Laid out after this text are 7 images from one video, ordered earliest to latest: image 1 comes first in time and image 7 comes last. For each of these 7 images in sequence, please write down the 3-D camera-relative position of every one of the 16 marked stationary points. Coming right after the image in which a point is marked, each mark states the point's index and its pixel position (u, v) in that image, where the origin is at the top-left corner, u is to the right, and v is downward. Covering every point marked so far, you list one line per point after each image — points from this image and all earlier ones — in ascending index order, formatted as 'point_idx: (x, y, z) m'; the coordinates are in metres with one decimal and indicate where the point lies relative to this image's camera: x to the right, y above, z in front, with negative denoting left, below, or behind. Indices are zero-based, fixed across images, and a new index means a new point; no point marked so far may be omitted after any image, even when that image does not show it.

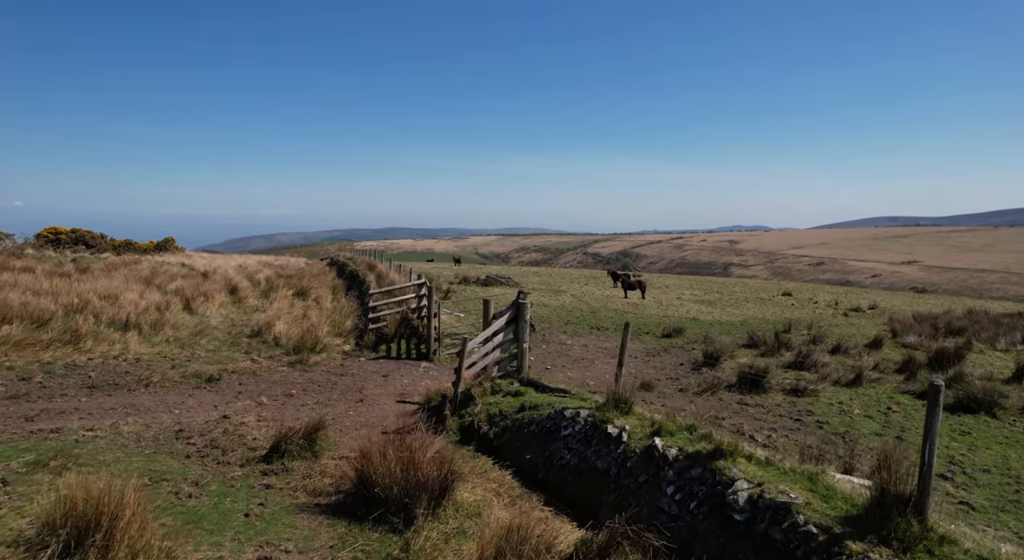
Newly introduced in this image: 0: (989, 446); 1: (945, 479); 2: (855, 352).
0: (+7.9, -2.7, +11.1) m
1: (+5.9, -2.7, +9.2) m
2: (+10.0, -2.1, +19.5) m
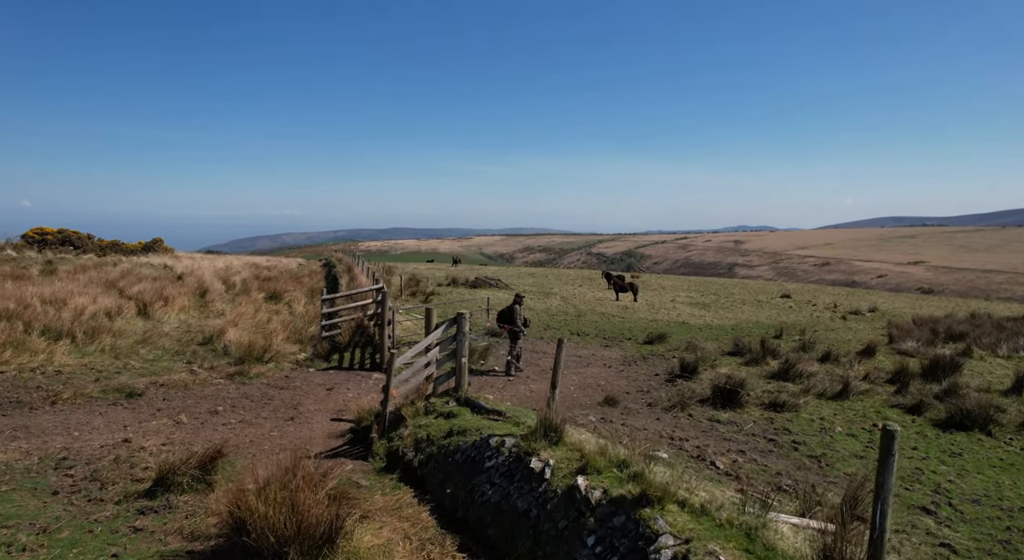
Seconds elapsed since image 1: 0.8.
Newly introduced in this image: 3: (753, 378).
0: (+7.0, -2.9, +10.1) m
1: (+5.1, -2.8, +8.3) m
2: (+9.2, -2.2, +18.5) m
3: (+5.6, -2.3, +15.6) m
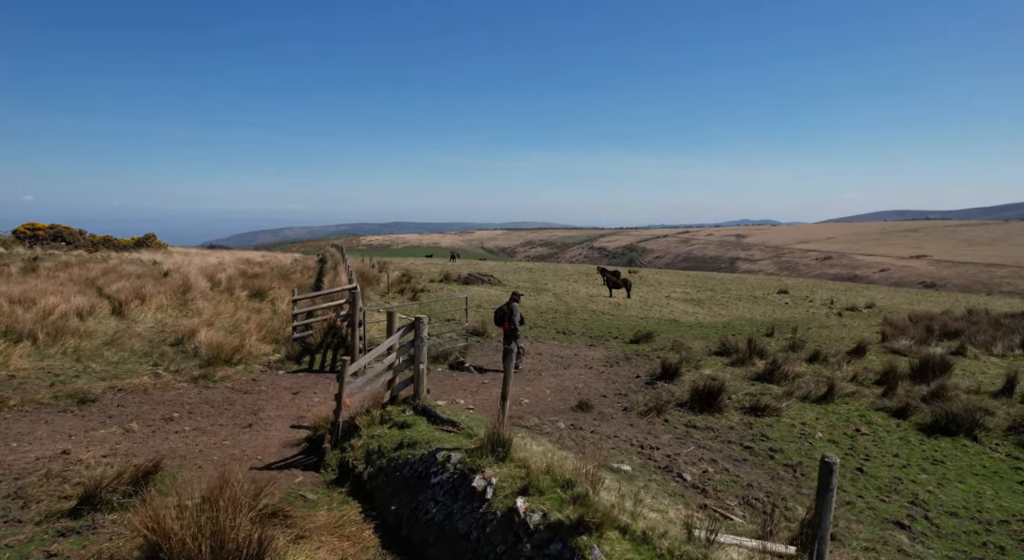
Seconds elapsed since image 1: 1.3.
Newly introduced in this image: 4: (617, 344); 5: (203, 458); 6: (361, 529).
0: (+6.5, -2.9, +9.8) m
1: (+4.6, -2.9, +7.9) m
2: (+8.7, -2.2, +18.1) m
3: (+5.1, -2.2, +15.2) m
4: (+3.1, -1.9, +19.8) m
5: (-3.8, -2.2, +8.3) m
6: (-1.5, -2.5, +6.8) m
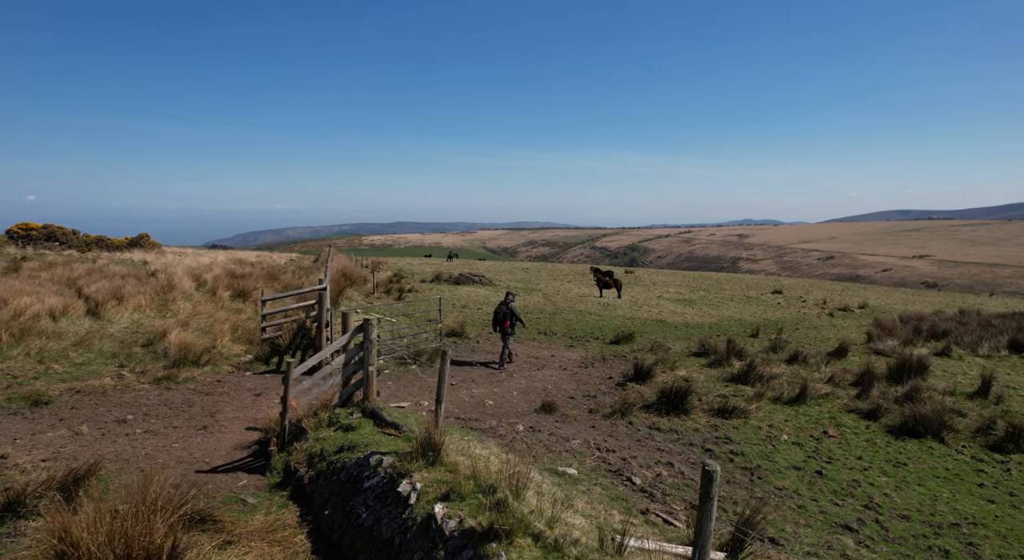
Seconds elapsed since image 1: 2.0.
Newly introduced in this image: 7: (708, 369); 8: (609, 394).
0: (+5.9, -2.9, +9.7) m
1: (+3.9, -2.9, +7.8) m
2: (+8.1, -2.2, +18.0) m
3: (+4.5, -2.3, +15.1) m
4: (+2.5, -1.9, +19.7) m
5: (-4.4, -2.2, +8.2) m
6: (-2.2, -2.5, +6.7) m
7: (+4.8, -2.2, +16.4) m
8: (+1.9, -2.2, +13.2) m
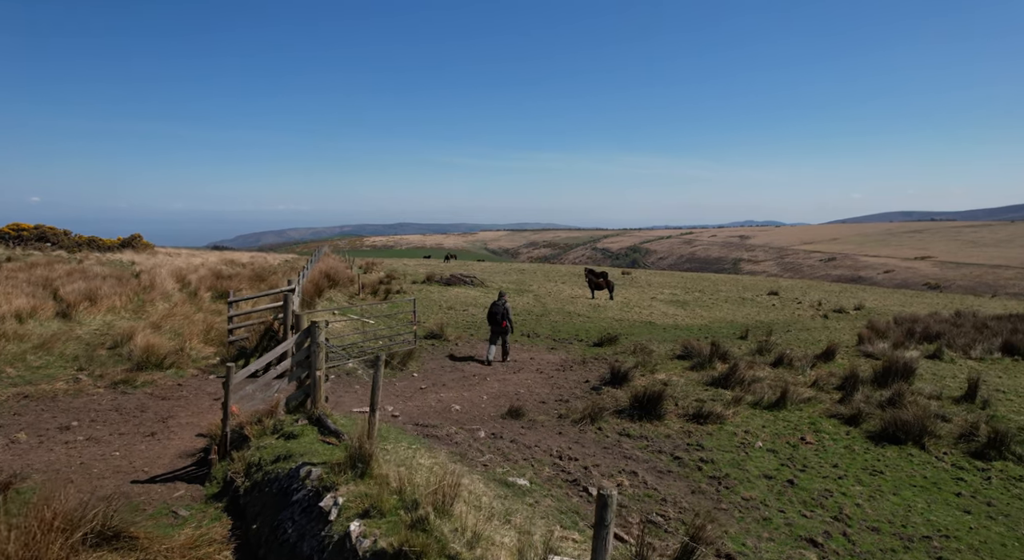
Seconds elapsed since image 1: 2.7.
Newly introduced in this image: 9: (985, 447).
0: (+5.3, -2.9, +9.3) m
1: (+3.3, -2.9, +7.4) m
2: (+7.5, -2.2, +17.6) m
3: (+3.9, -2.3, +14.8) m
4: (+1.9, -1.9, +19.3) m
5: (-5.0, -2.2, +7.9) m
6: (-2.7, -2.5, +6.3) m
7: (+4.2, -2.2, +16.1) m
8: (+1.3, -2.3, +12.8) m
9: (+7.8, -2.7, +11.0) m
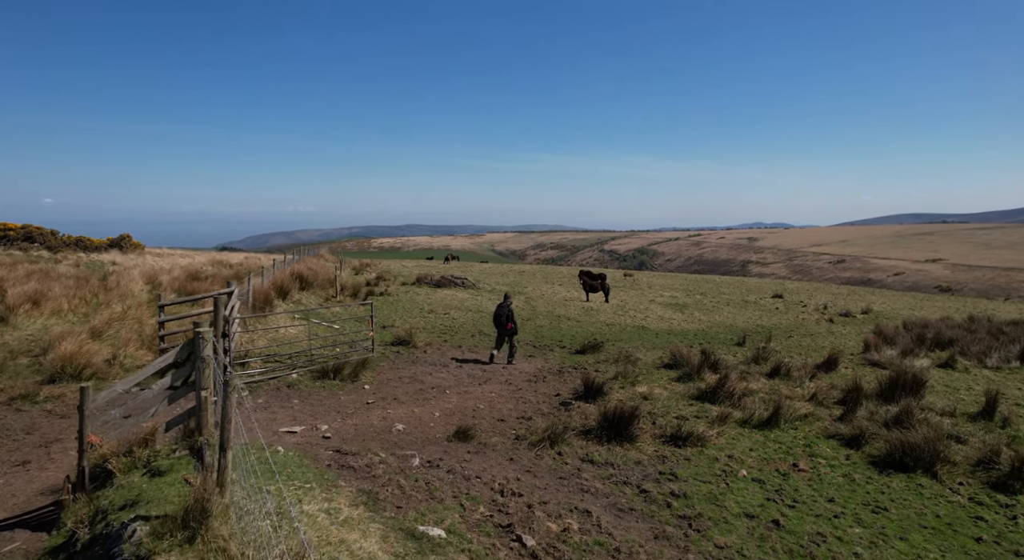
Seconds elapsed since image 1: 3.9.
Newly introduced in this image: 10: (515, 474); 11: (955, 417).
0: (+4.5, -2.9, +7.8) m
1: (+2.5, -2.9, +6.0) m
2: (+6.8, -2.3, +16.1) m
3: (+3.2, -2.3, +13.3) m
4: (+1.2, -2.0, +17.9) m
5: (-5.8, -2.2, +6.5) m
6: (-3.6, -2.5, +4.9) m
7: (+3.5, -2.2, +14.6) m
8: (+0.6, -2.3, +11.3) m
9: (+7.0, -2.8, +9.5) m
10: (0.0, -2.5, +8.7) m
11: (+8.6, -2.6, +13.1) m
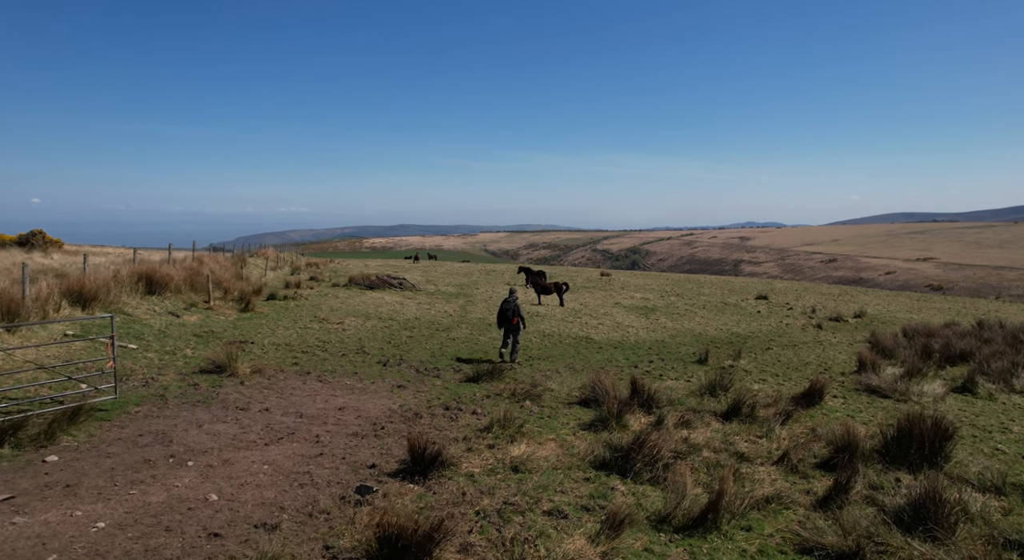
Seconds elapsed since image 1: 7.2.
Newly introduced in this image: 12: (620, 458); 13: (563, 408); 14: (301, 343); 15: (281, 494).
0: (+2.0, -3.0, +2.9) m
1: (0.0, -3.0, +1.1) m
2: (+4.2, -2.3, +11.2) m
3: (+0.6, -2.3, +8.4) m
4: (-1.4, -2.0, +13.0) m
5: (-8.3, -2.3, +1.5) m
6: (-6.0, -2.6, 0.0) m
7: (+1.0, -2.3, +9.7) m
8: (-2.0, -2.3, +6.4) m
9: (+4.5, -2.8, +4.7) m
10: (-2.5, -2.5, +3.8) m
11: (+6.1, -2.6, +8.3) m
12: (+1.4, -2.3, +8.8) m
13: (+0.9, -2.1, +11.6) m
14: (-5.1, -1.5, +16.3) m
15: (-2.5, -2.3, +7.3) m
